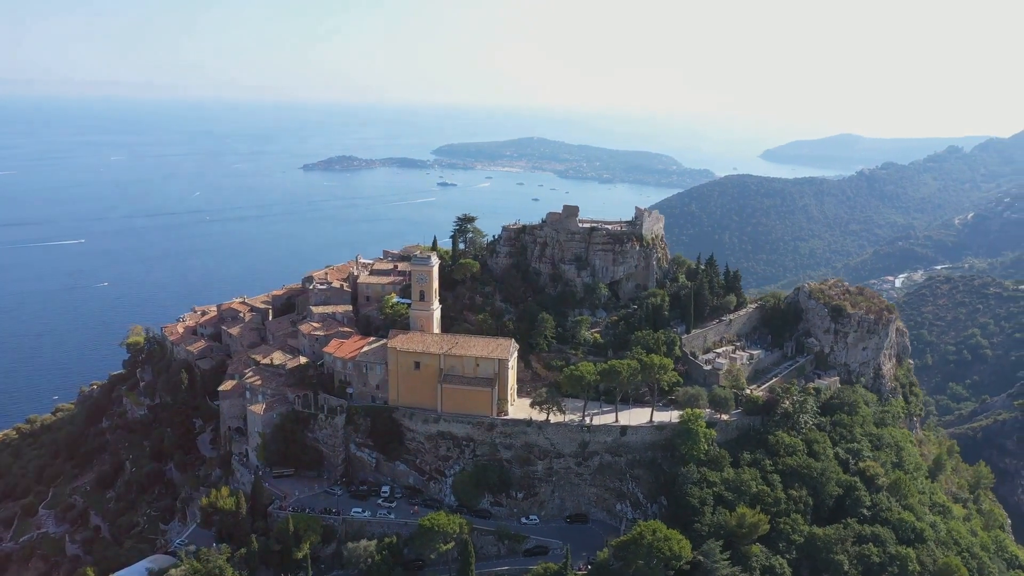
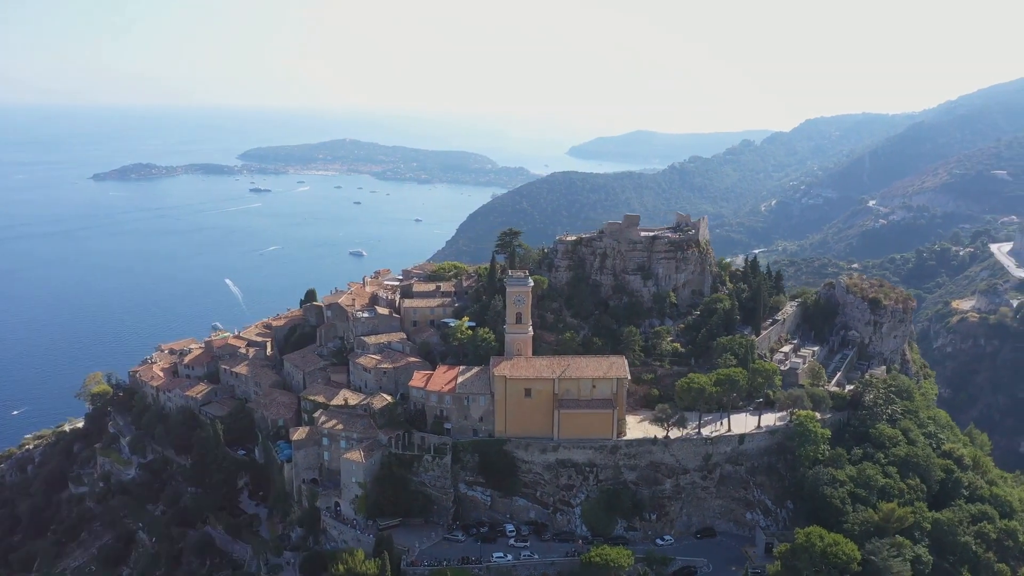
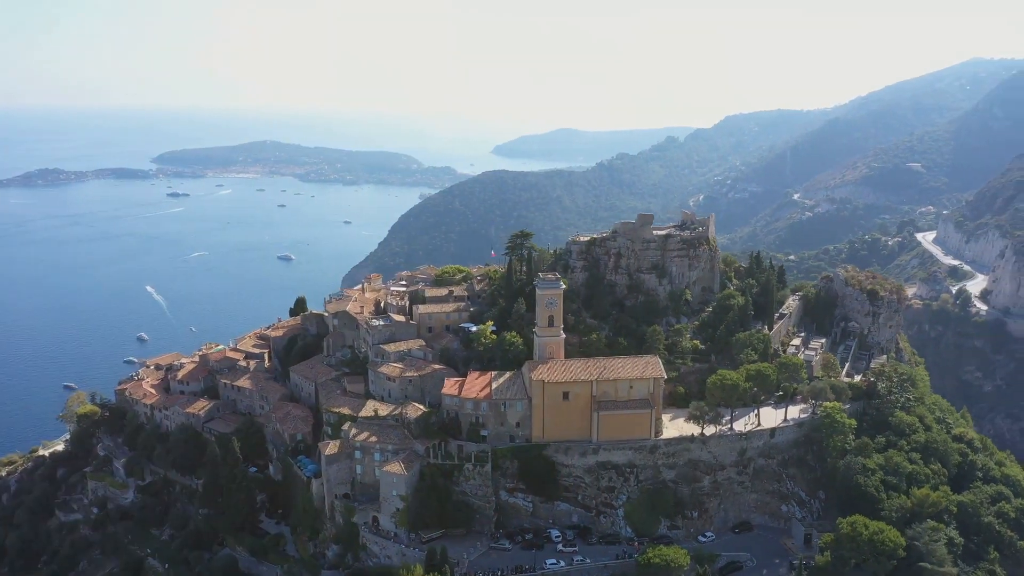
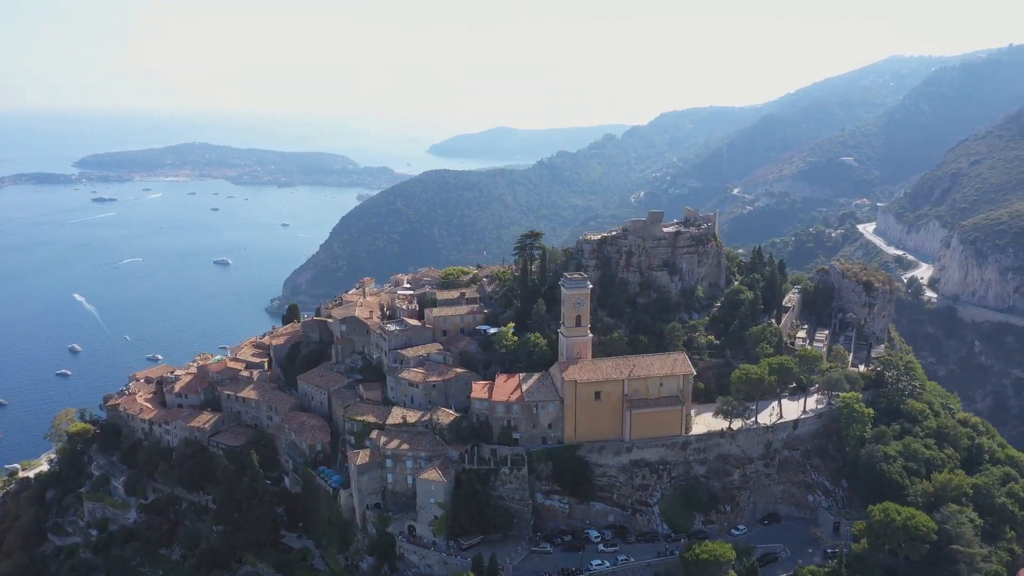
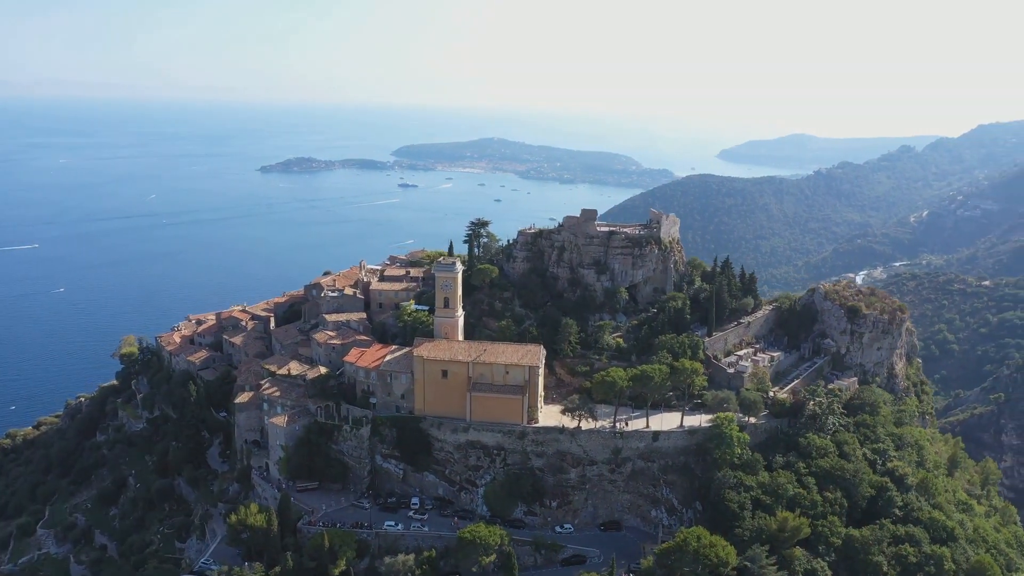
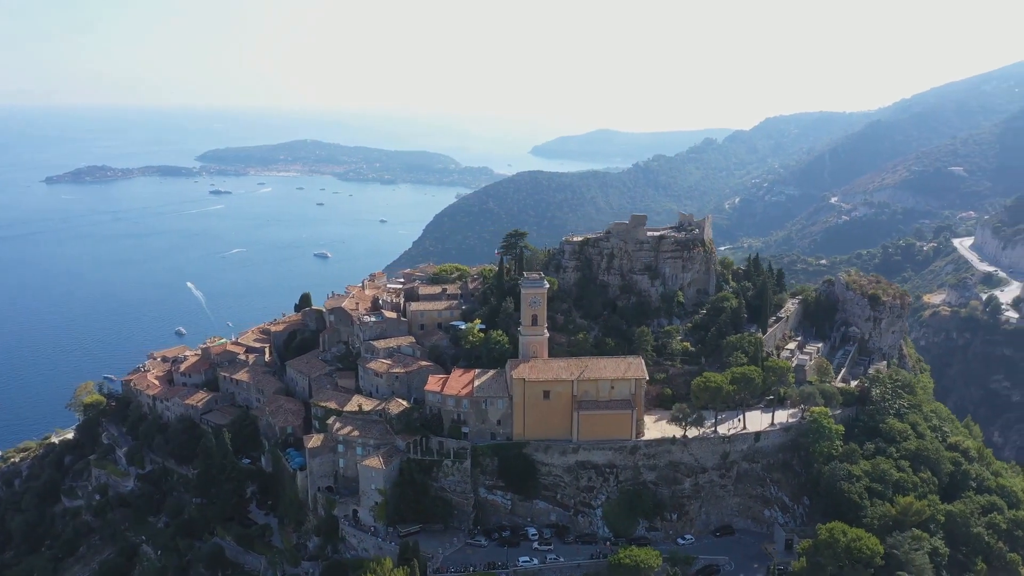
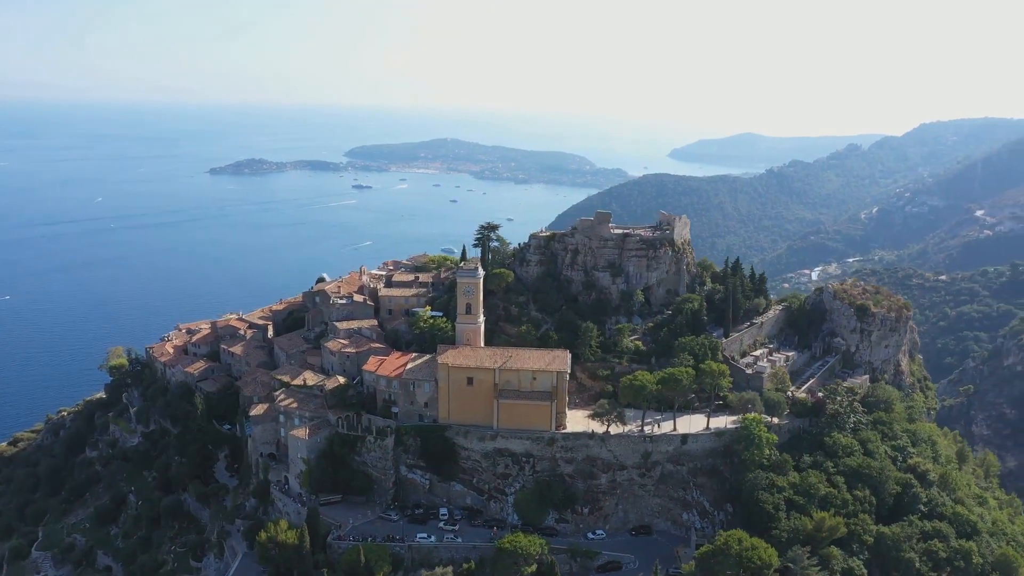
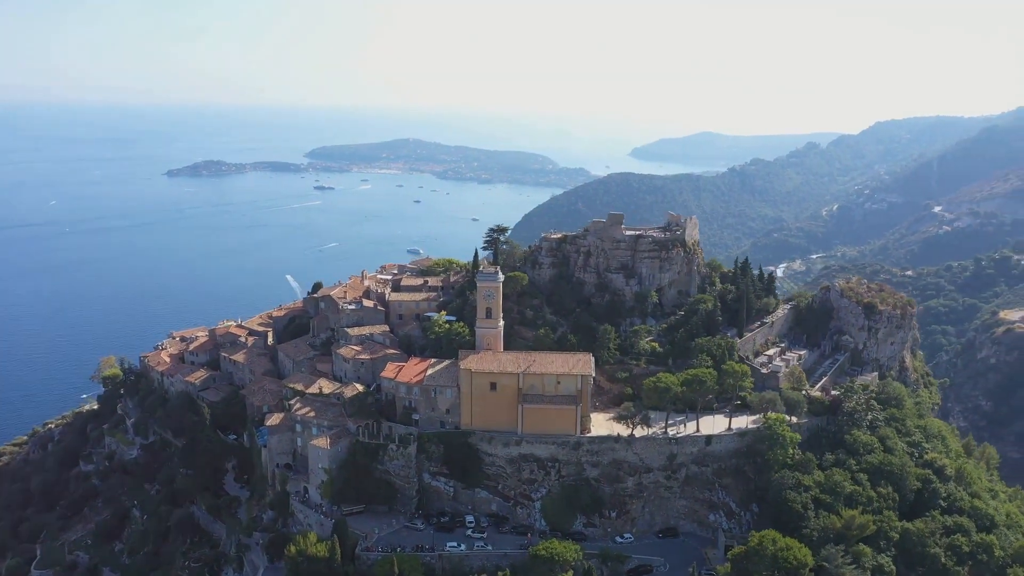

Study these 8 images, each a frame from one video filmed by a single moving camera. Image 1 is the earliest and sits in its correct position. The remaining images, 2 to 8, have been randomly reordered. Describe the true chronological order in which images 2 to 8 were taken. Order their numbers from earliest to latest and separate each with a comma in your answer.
5, 7, 8, 2, 6, 3, 4
